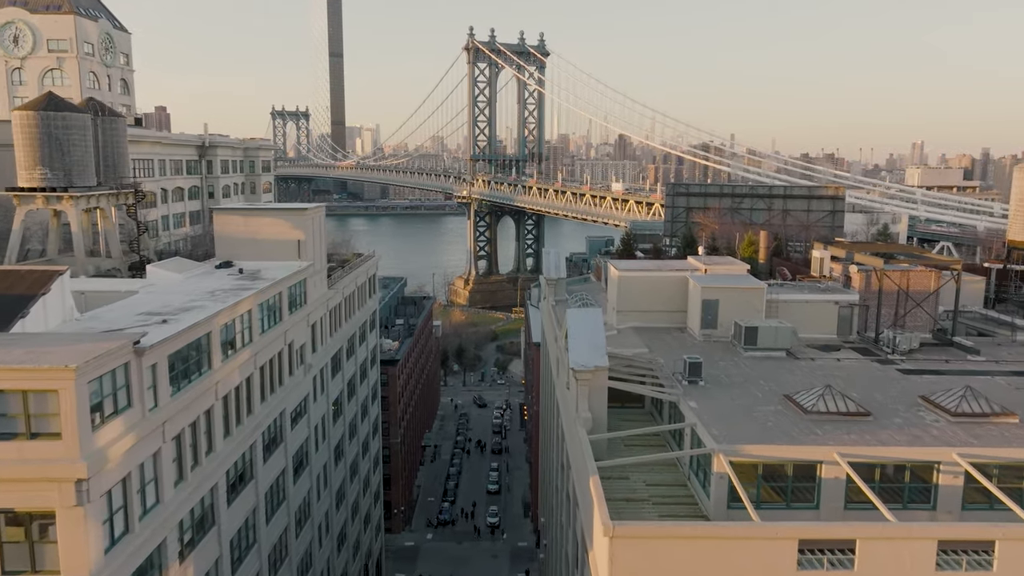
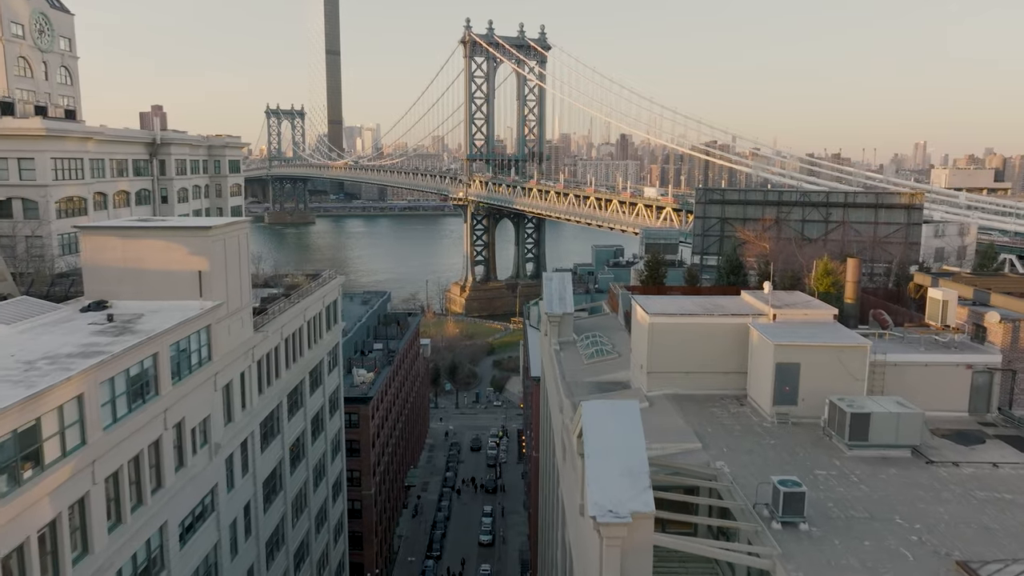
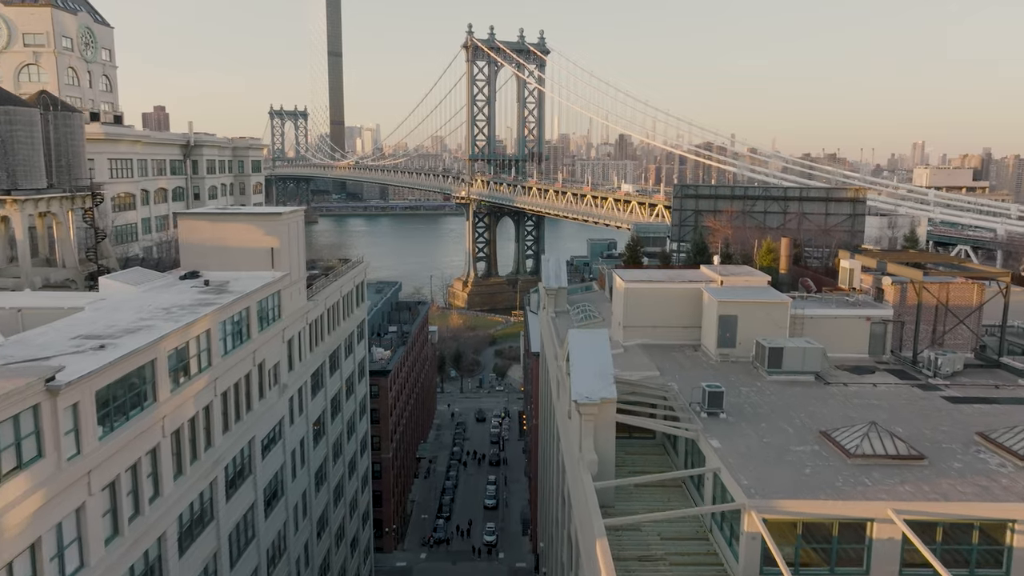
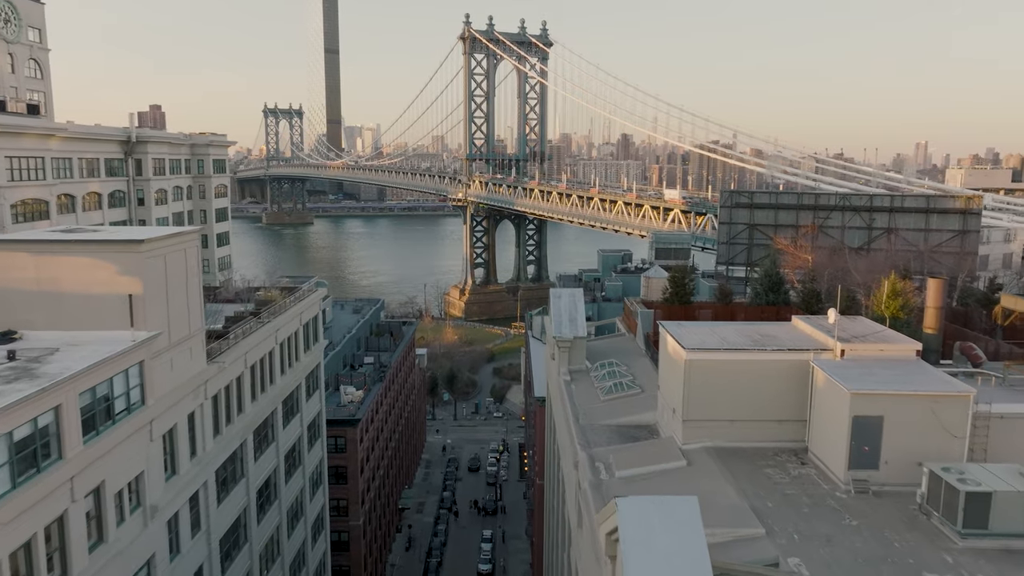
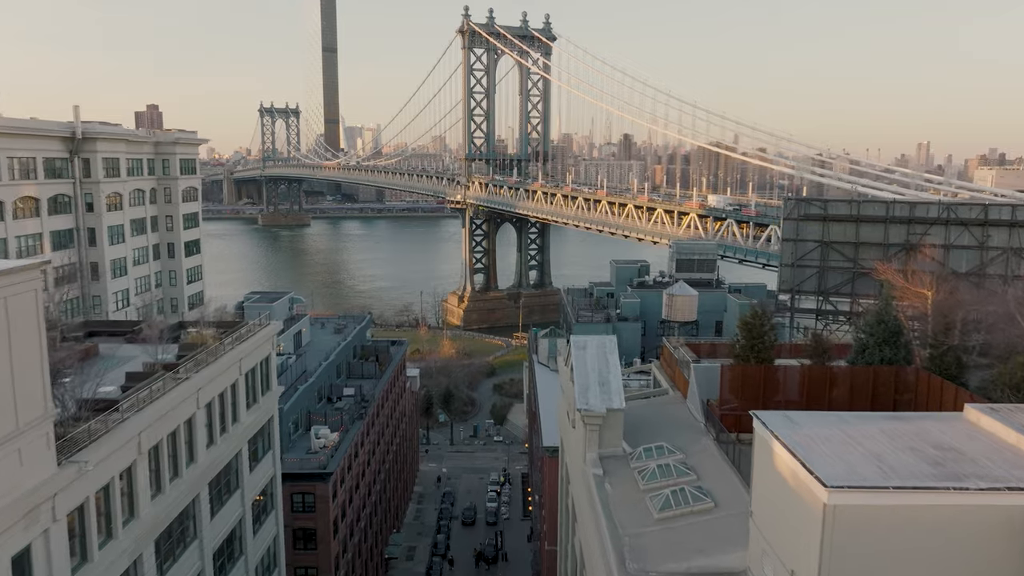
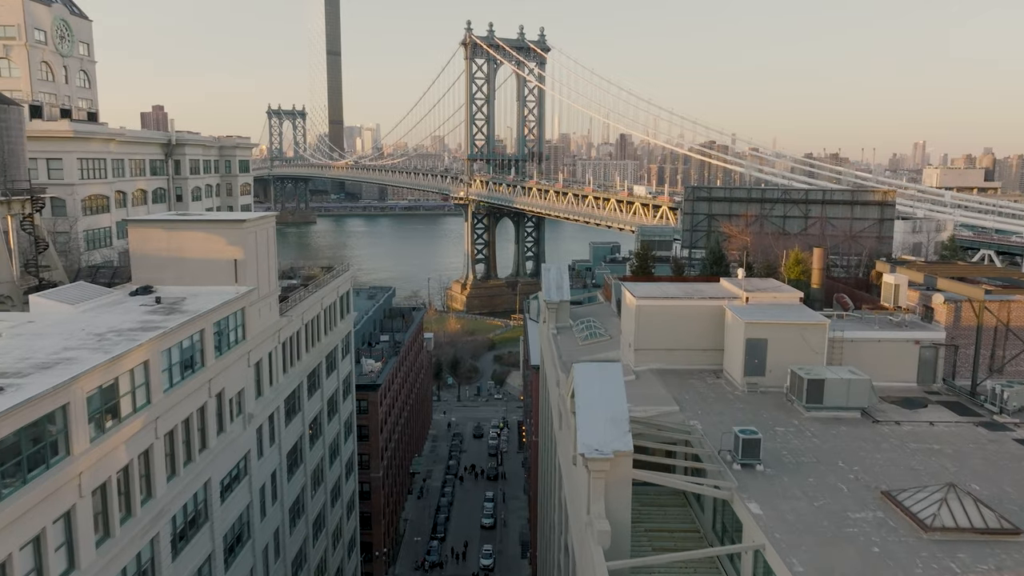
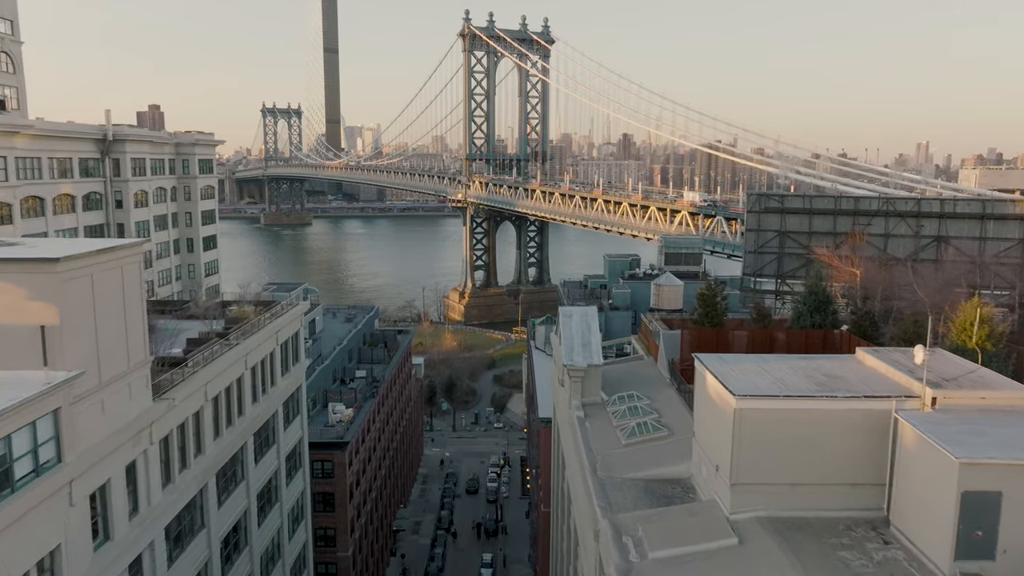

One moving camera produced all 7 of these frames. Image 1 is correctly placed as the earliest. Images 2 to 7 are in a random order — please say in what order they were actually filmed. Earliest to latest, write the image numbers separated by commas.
3, 6, 2, 4, 7, 5
